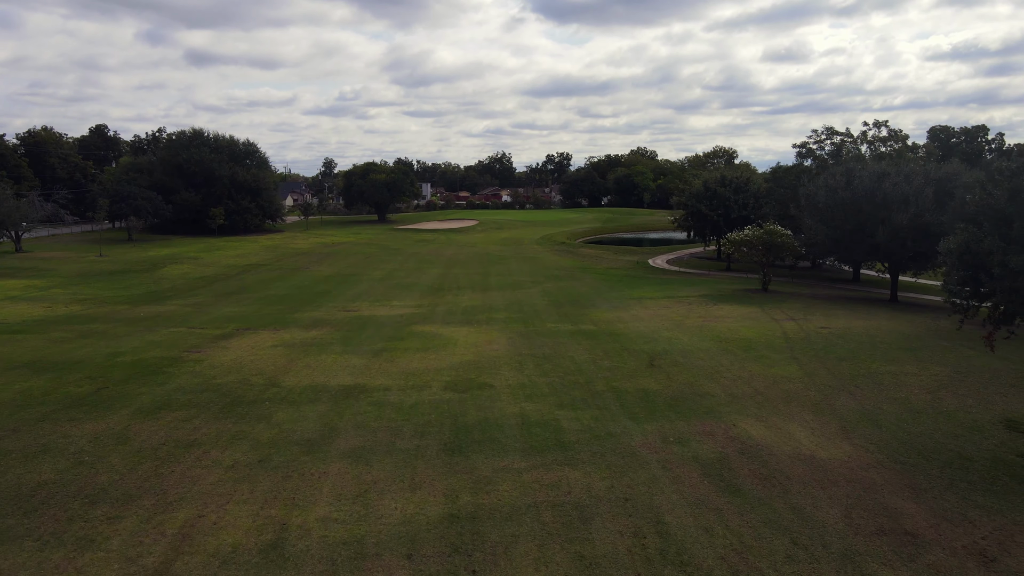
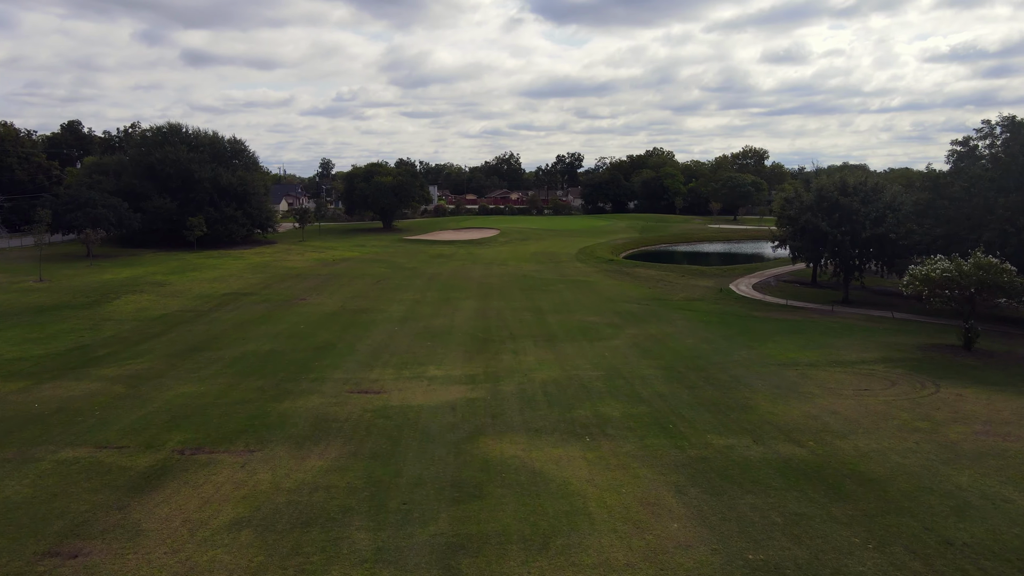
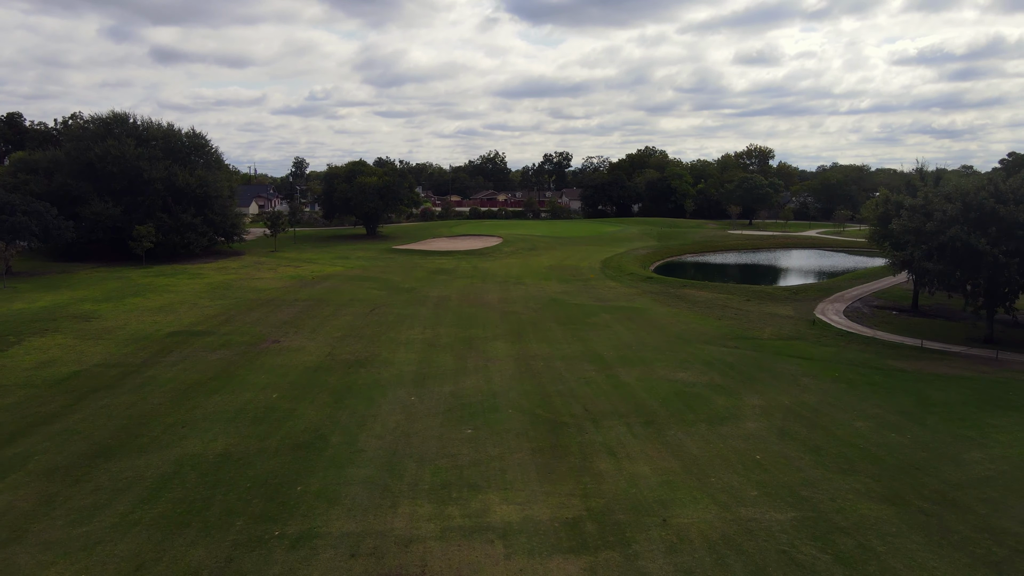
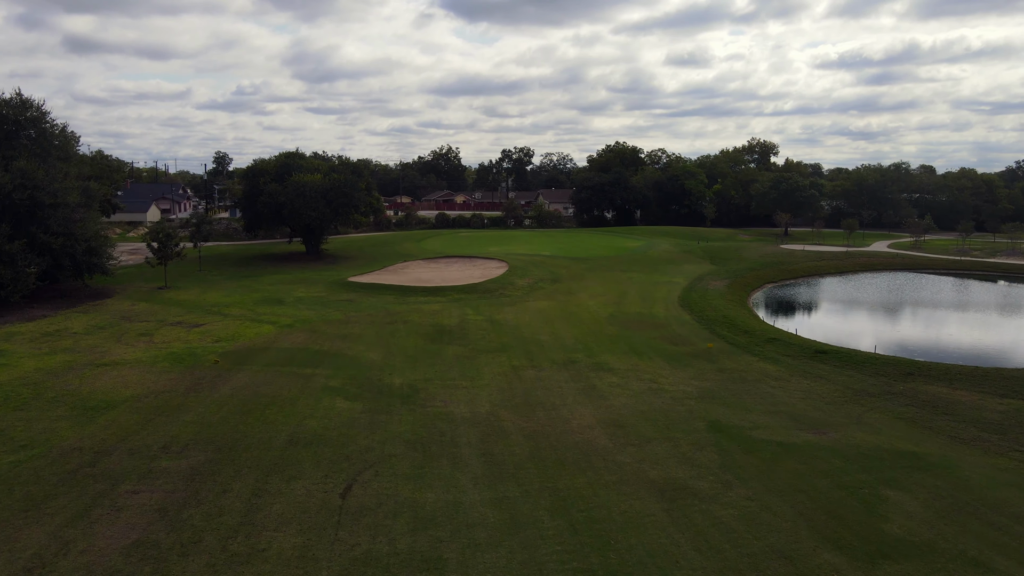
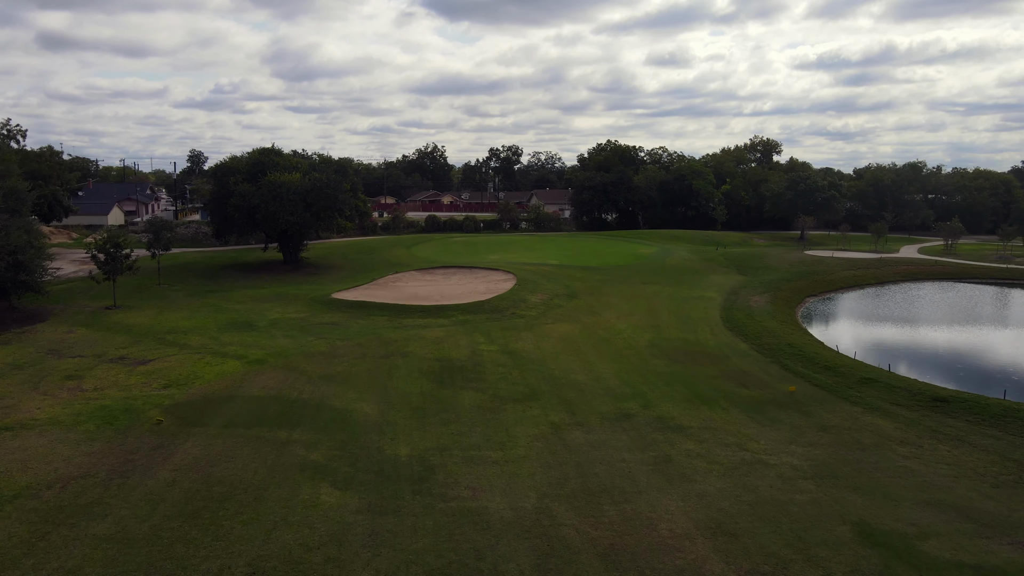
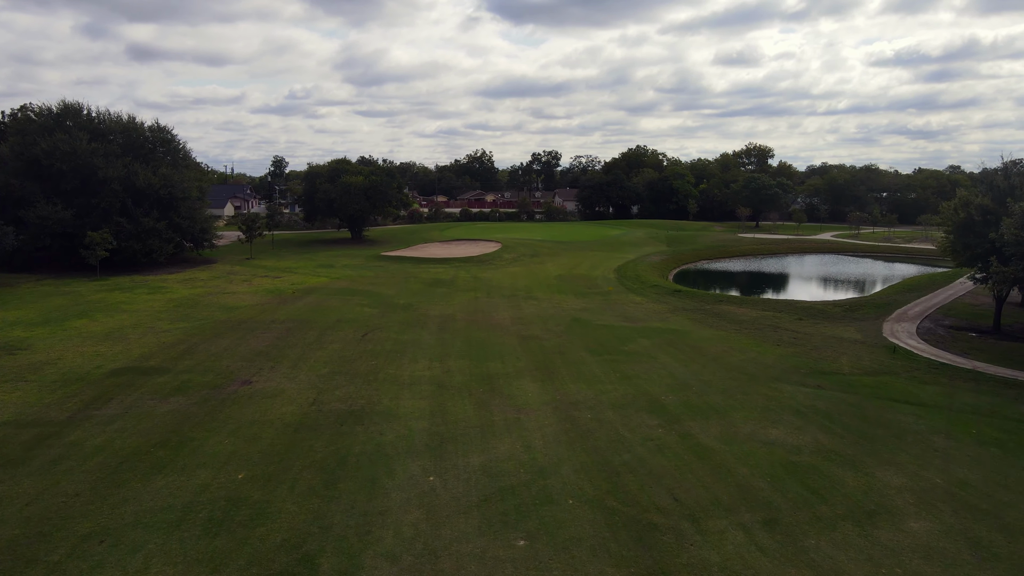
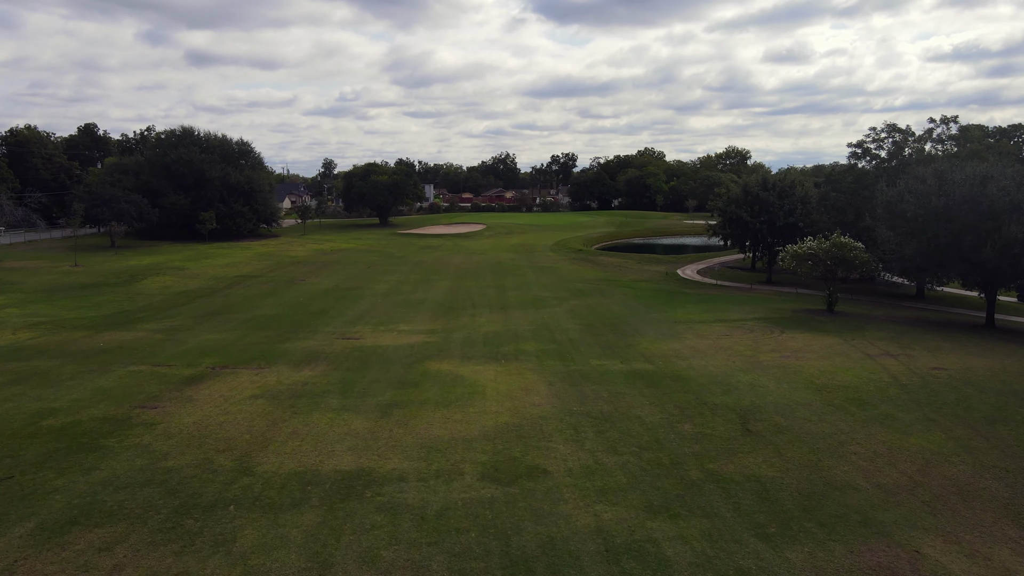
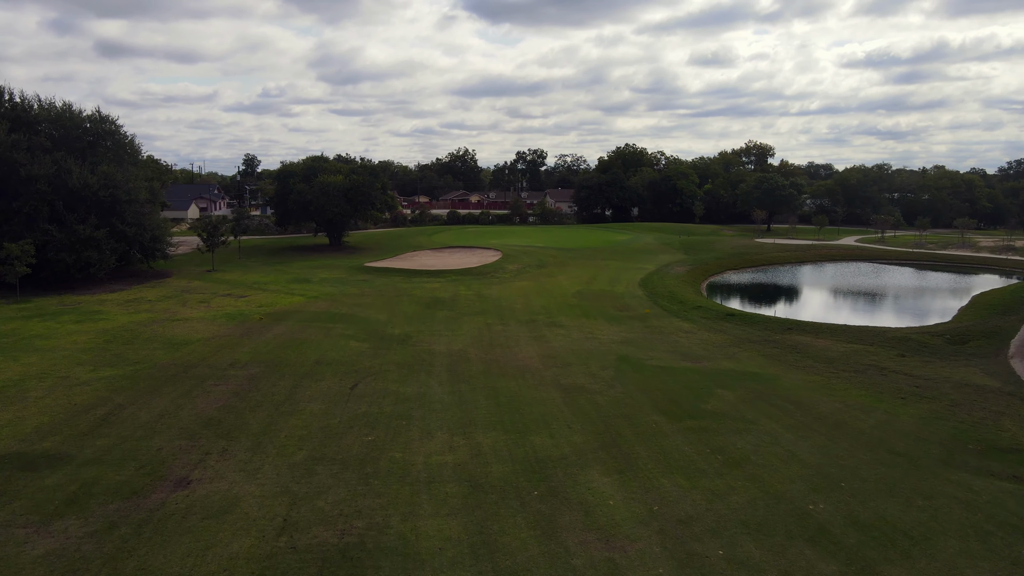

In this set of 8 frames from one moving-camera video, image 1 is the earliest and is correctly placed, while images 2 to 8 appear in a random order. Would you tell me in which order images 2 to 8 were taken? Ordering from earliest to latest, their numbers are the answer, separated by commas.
7, 2, 3, 6, 8, 4, 5
